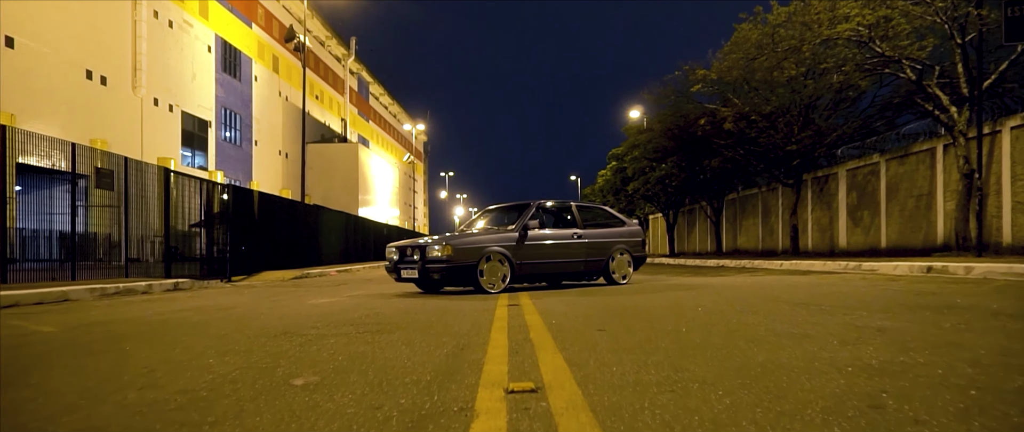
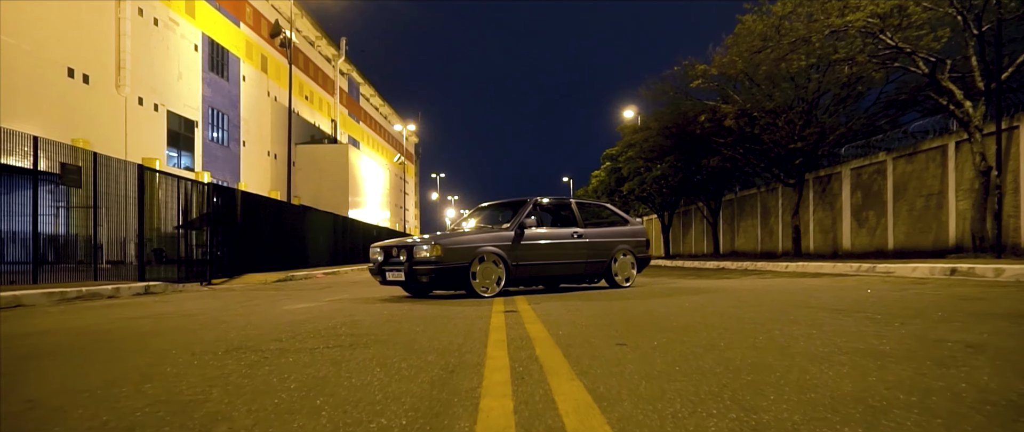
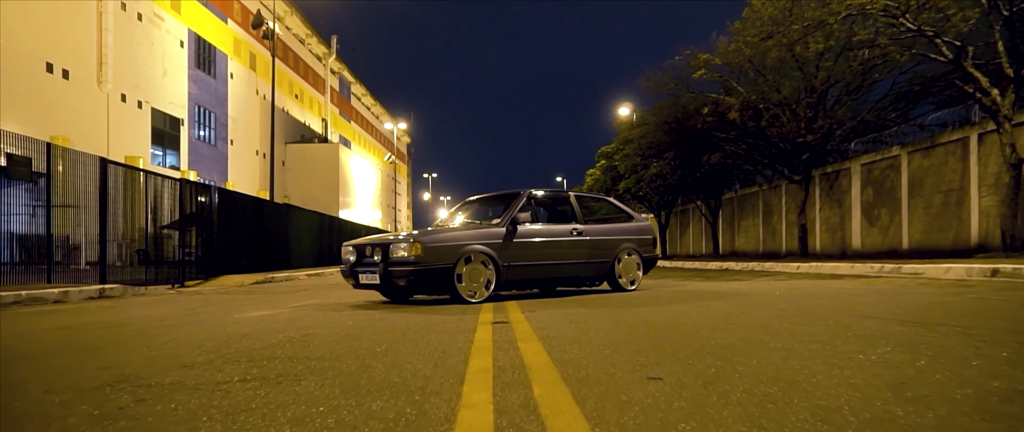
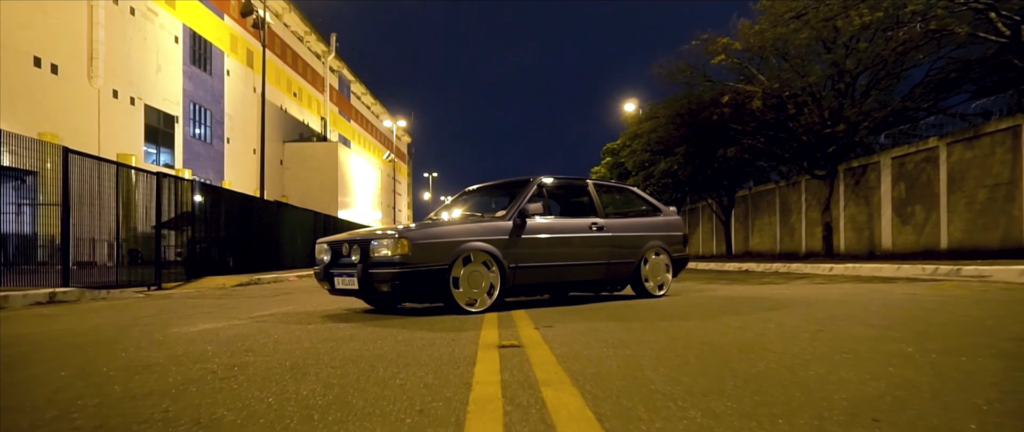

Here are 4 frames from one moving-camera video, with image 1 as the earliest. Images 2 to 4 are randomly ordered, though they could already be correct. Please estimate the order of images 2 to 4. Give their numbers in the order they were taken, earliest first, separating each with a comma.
2, 3, 4
